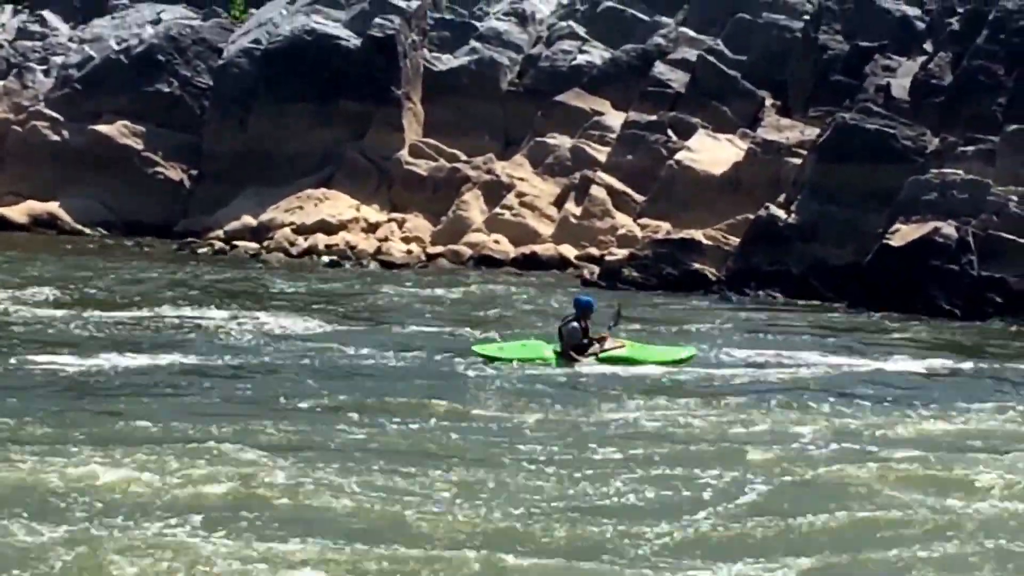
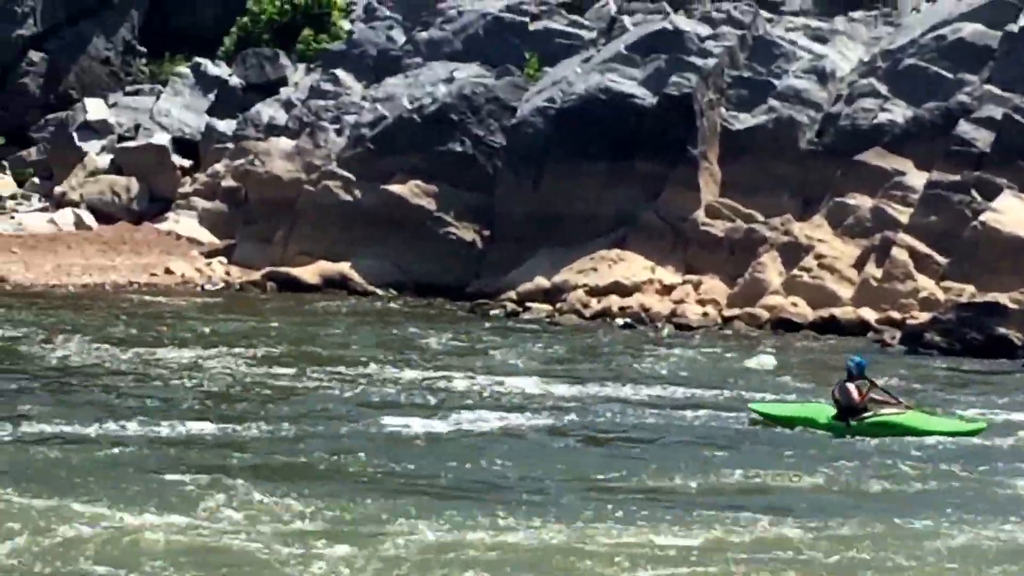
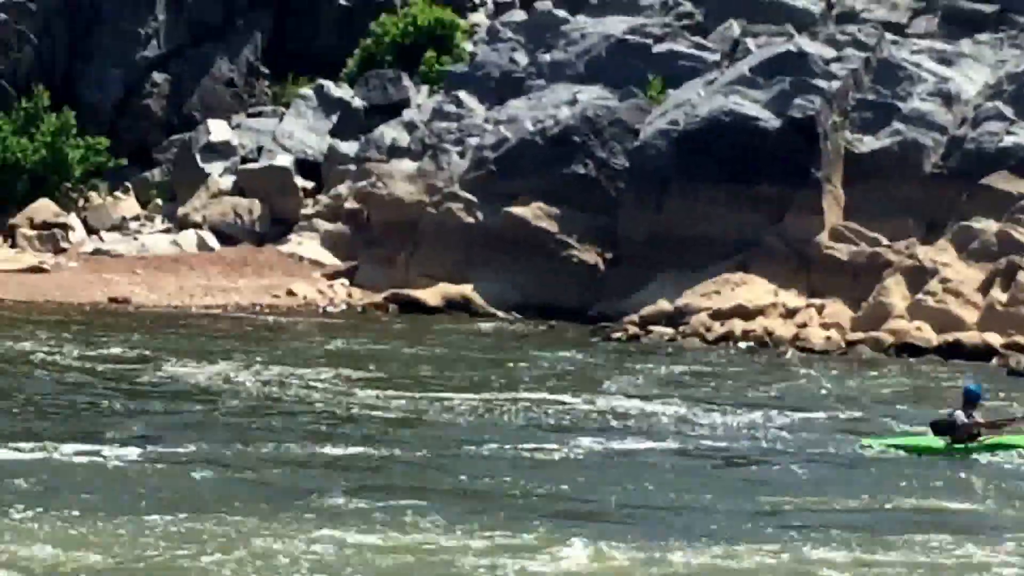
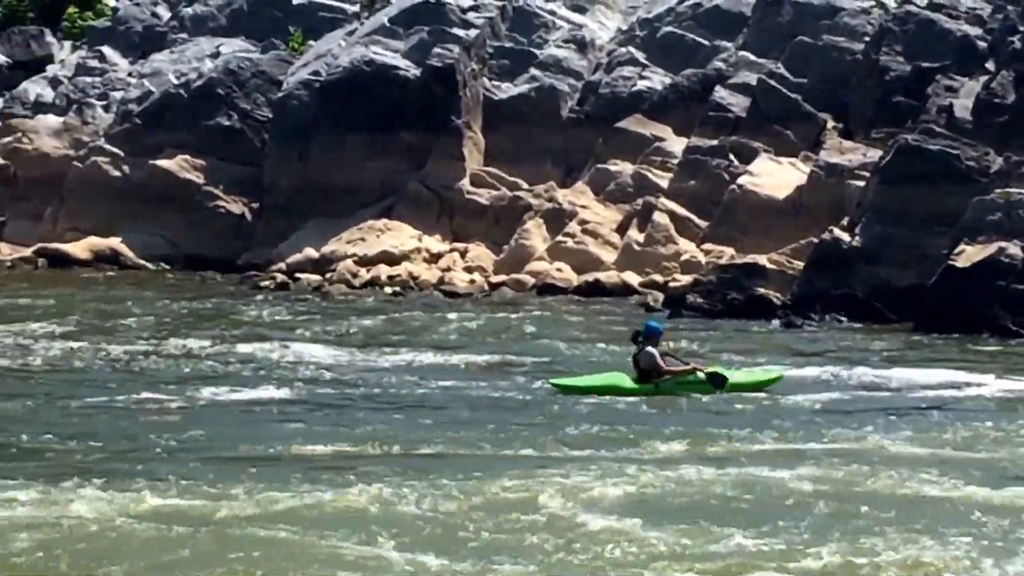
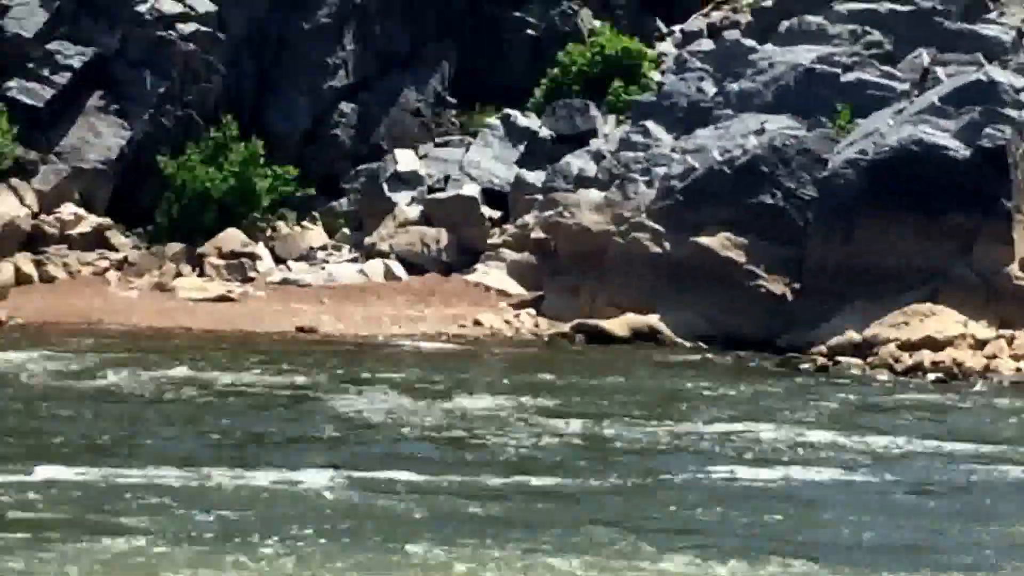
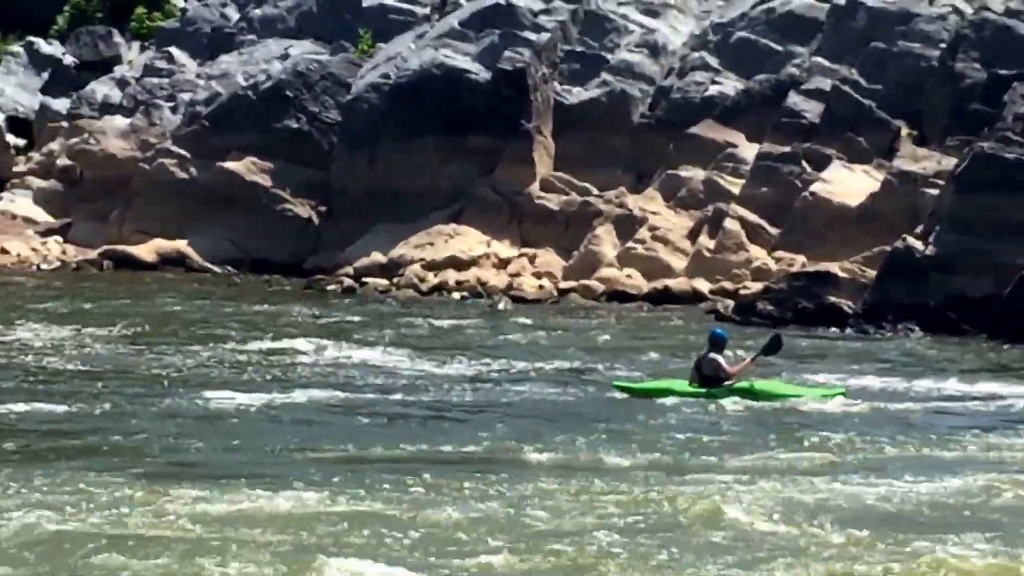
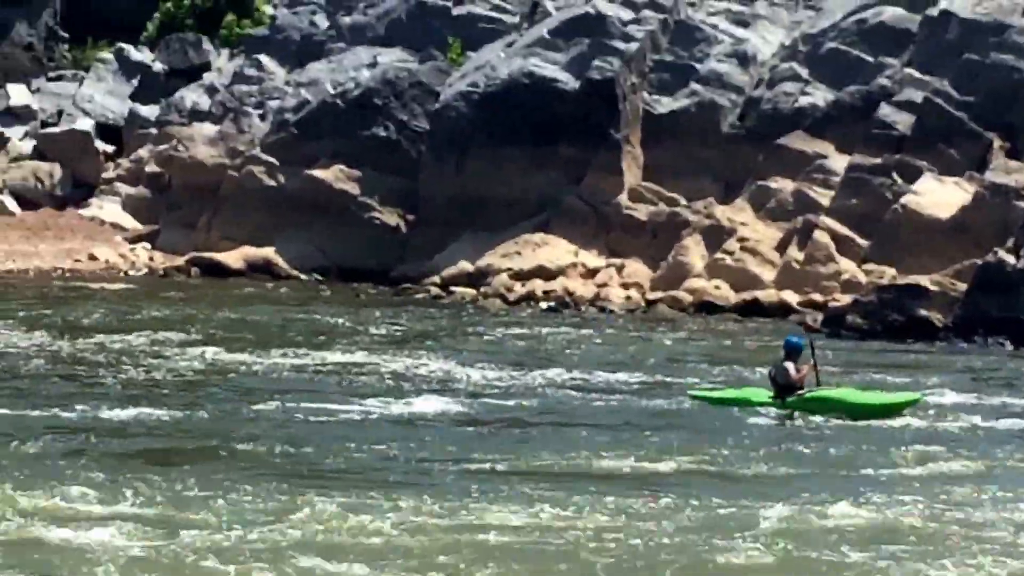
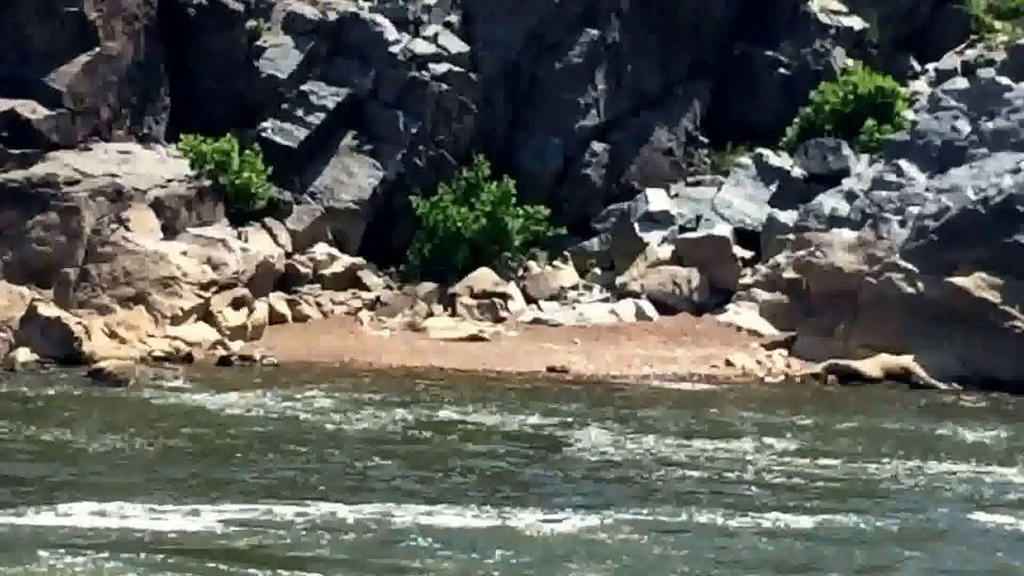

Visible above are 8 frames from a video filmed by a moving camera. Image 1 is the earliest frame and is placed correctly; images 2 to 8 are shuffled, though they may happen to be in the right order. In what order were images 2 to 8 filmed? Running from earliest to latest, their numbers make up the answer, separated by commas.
4, 6, 7, 2, 3, 5, 8
